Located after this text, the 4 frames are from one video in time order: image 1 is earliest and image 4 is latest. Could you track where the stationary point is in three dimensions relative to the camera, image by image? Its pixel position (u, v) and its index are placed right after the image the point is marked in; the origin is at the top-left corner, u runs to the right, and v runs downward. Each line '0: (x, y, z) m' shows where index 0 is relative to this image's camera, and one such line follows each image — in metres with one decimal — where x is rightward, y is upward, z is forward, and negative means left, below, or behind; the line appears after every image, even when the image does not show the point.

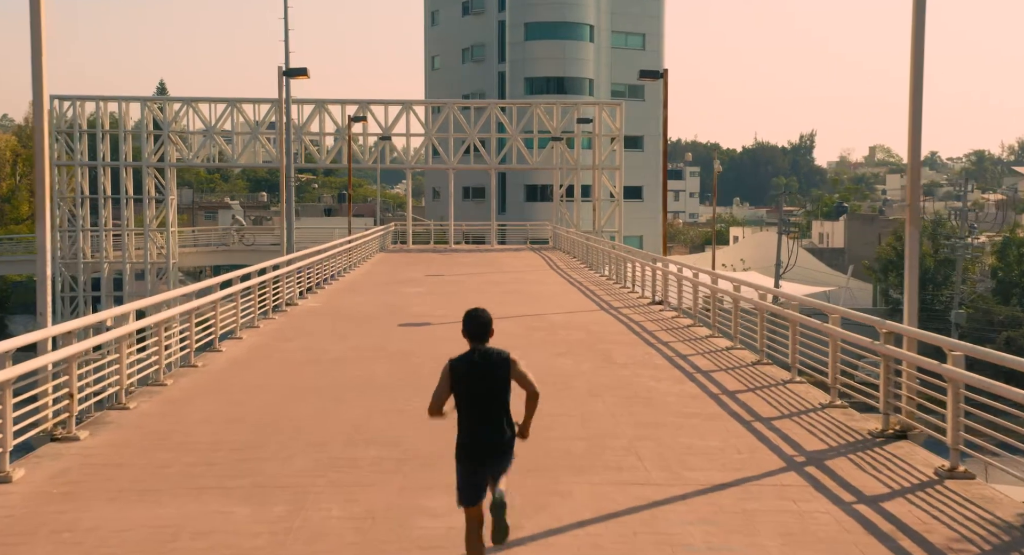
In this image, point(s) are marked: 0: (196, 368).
0: (-4.6, -1.3, +13.1) m
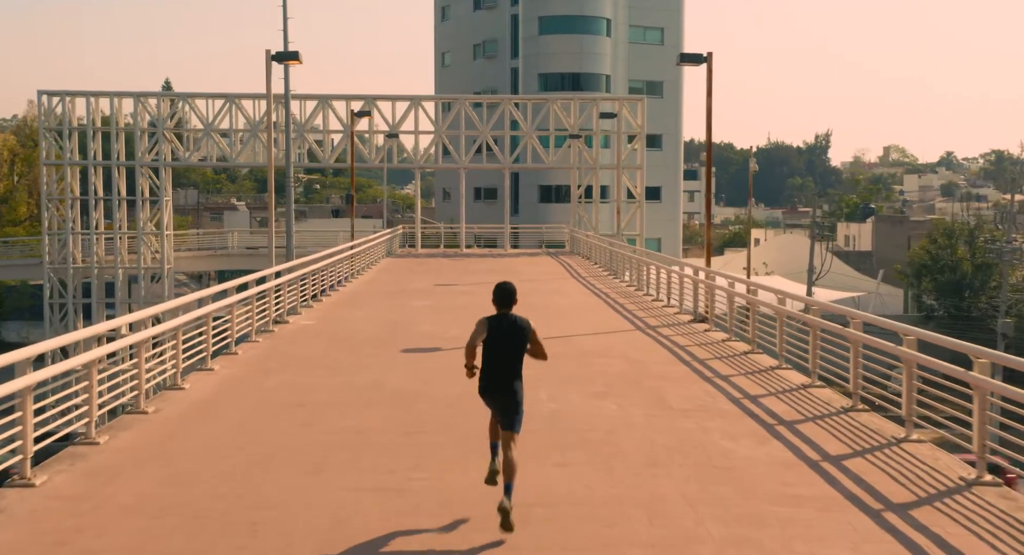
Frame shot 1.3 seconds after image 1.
0: (-4.2, -1.6, +10.4) m
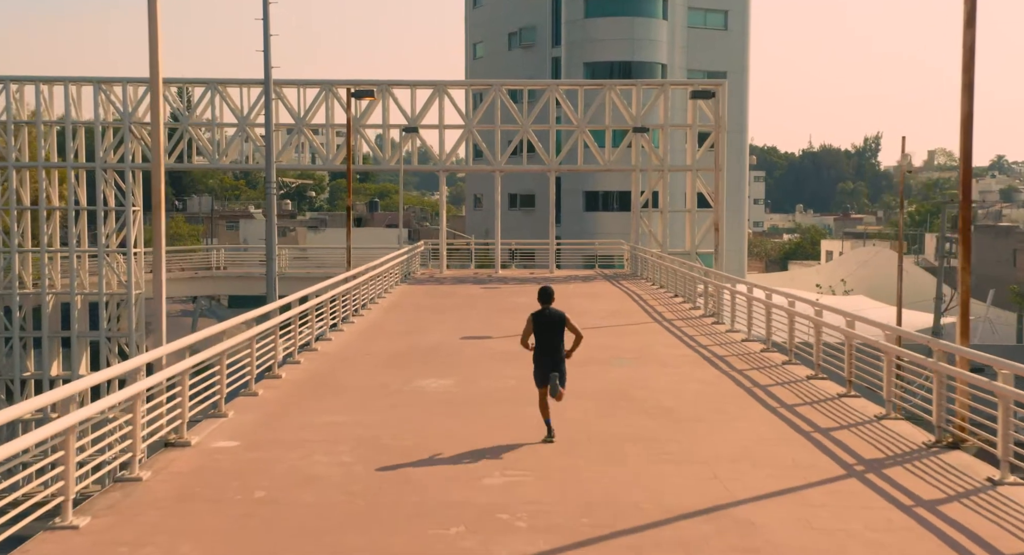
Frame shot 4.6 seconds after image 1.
0: (-3.6, -2.5, +2.1) m
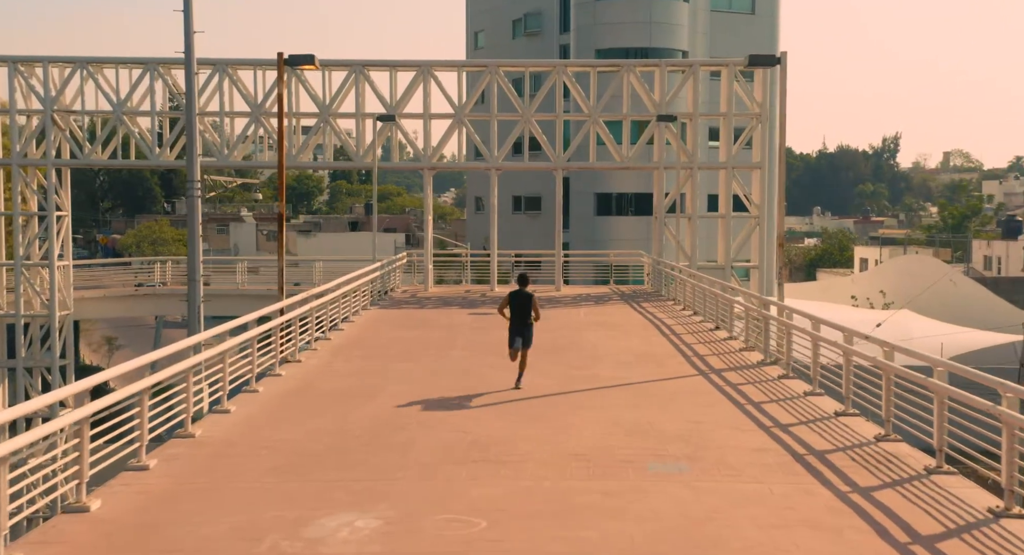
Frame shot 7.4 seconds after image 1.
0: (-3.9, -3.0, -3.8) m
